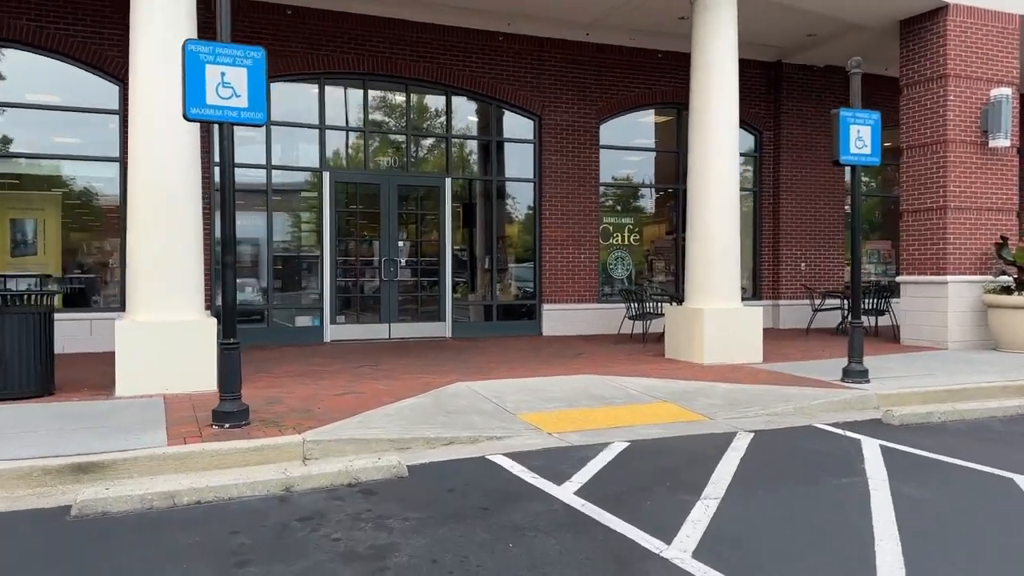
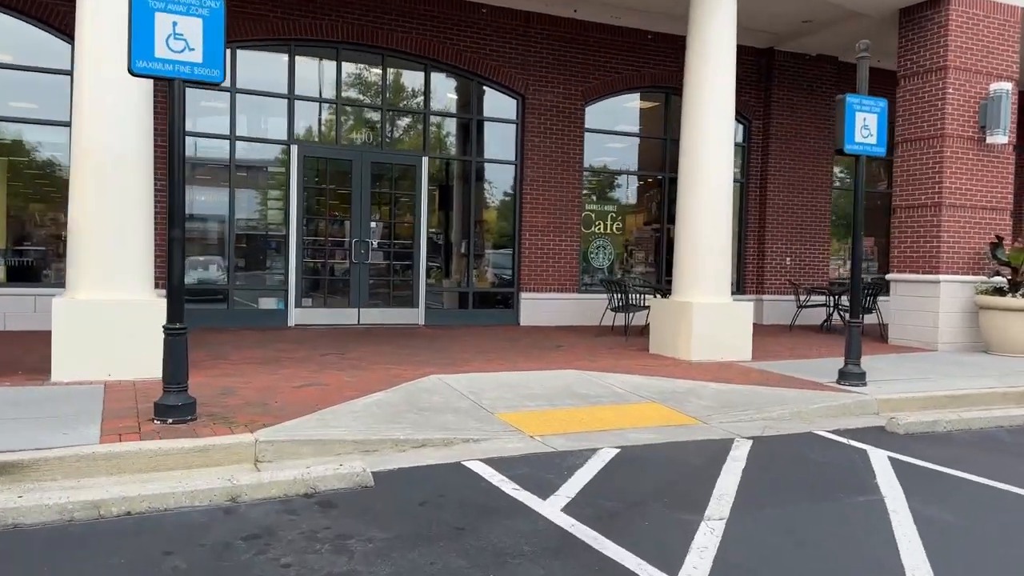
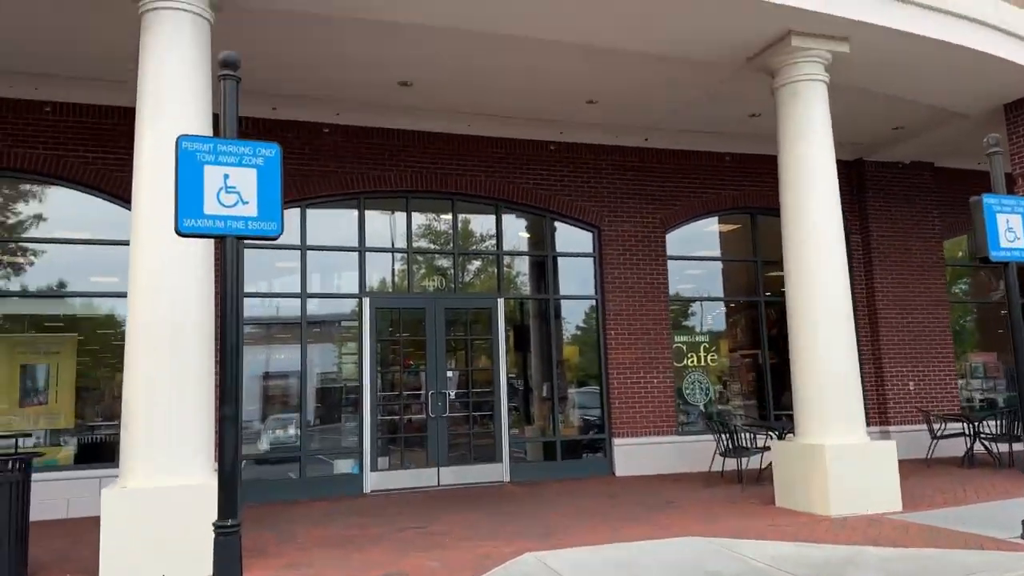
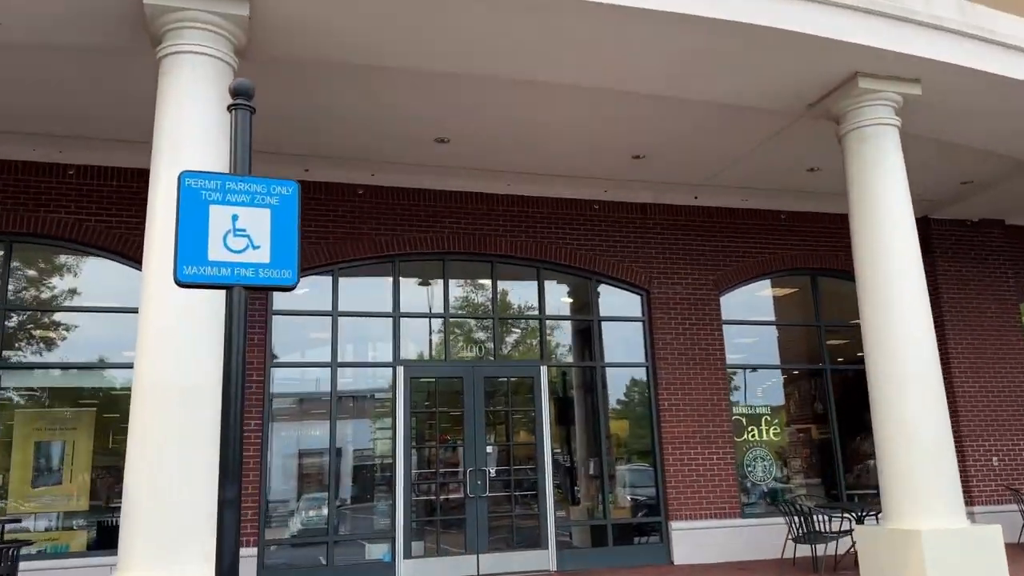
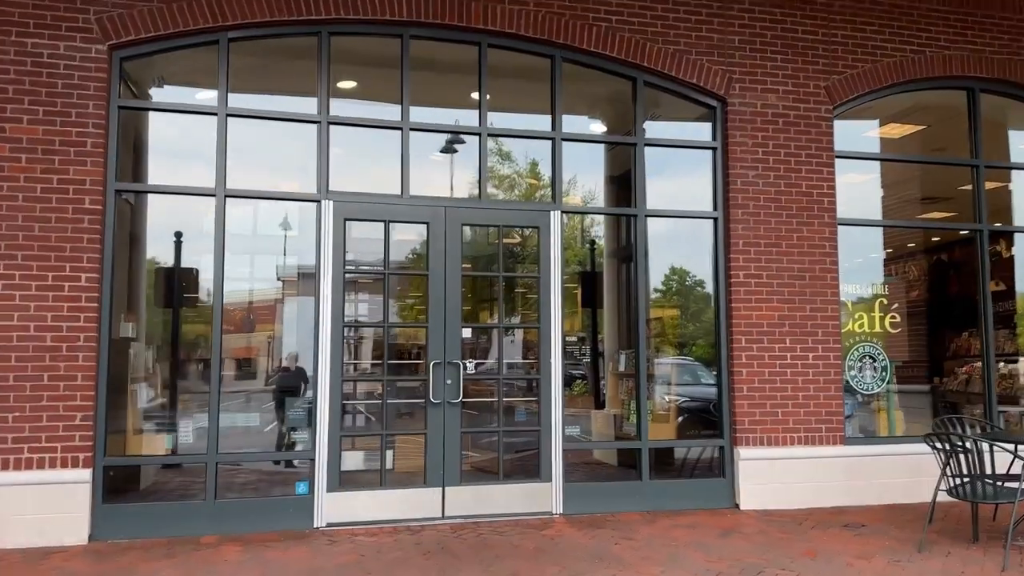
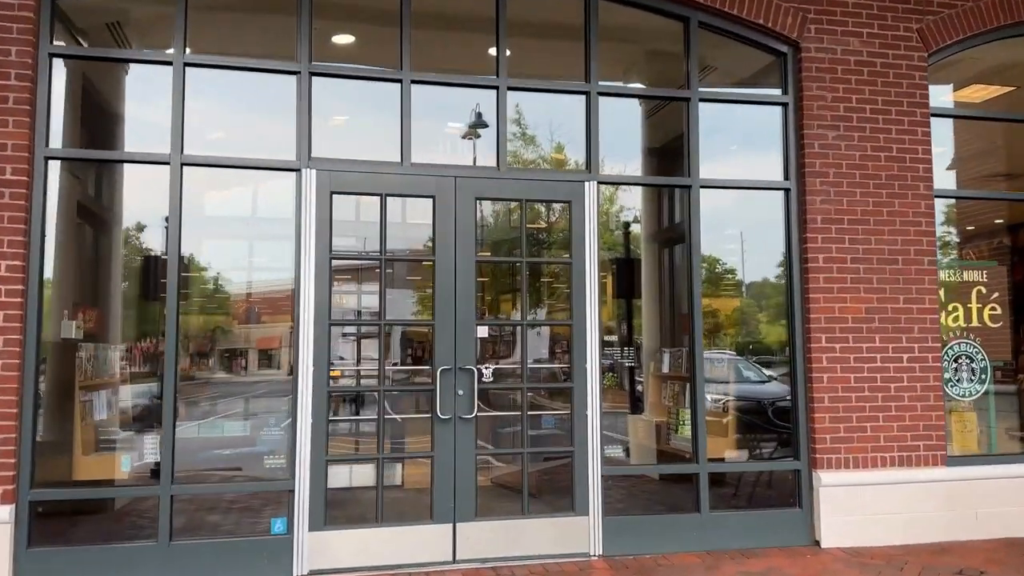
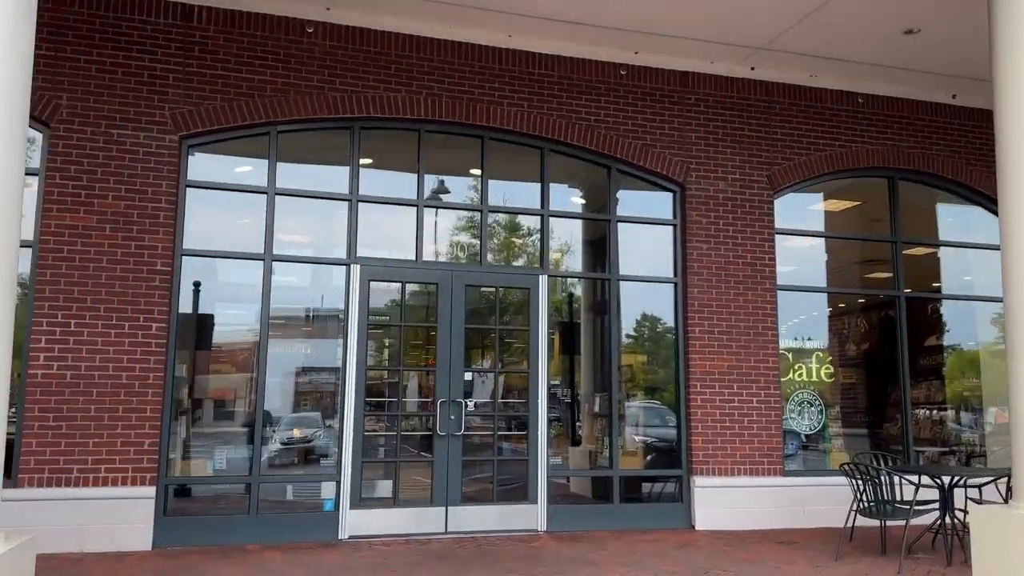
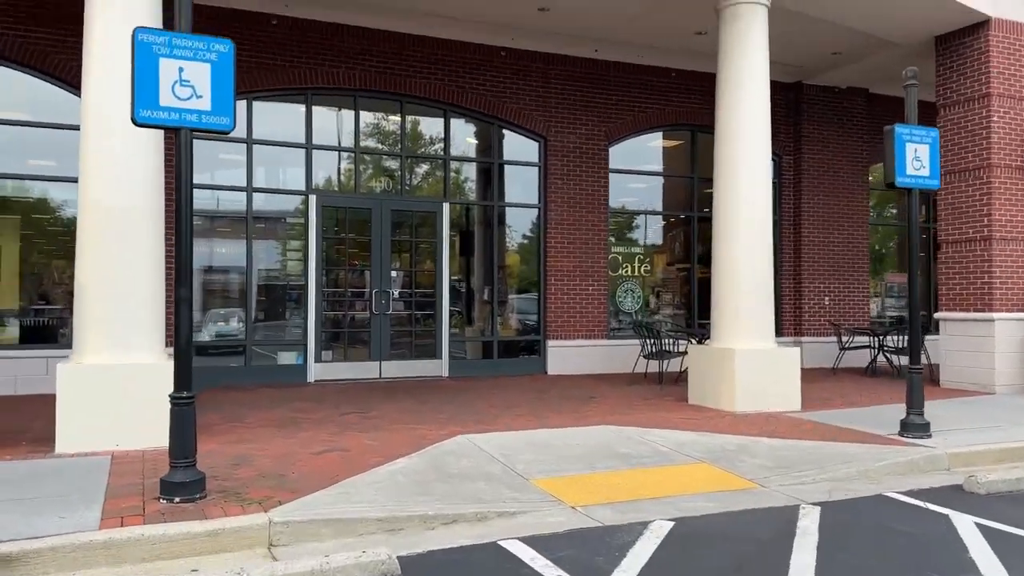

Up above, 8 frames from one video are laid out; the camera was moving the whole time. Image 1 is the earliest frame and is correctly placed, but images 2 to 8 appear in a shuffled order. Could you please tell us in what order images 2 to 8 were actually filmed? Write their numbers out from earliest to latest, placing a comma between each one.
2, 8, 3, 4, 7, 5, 6
